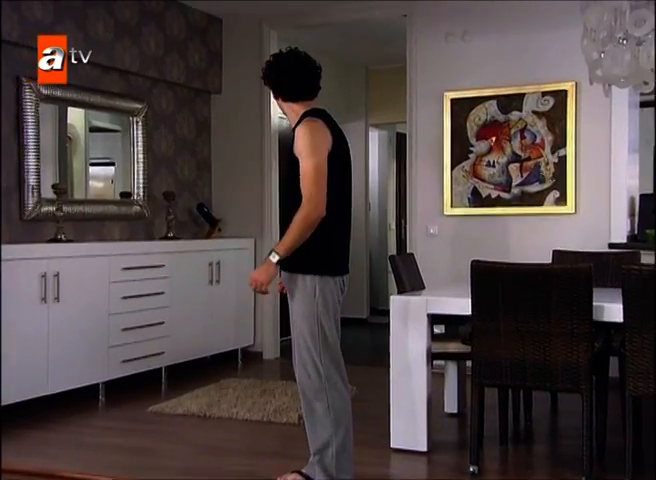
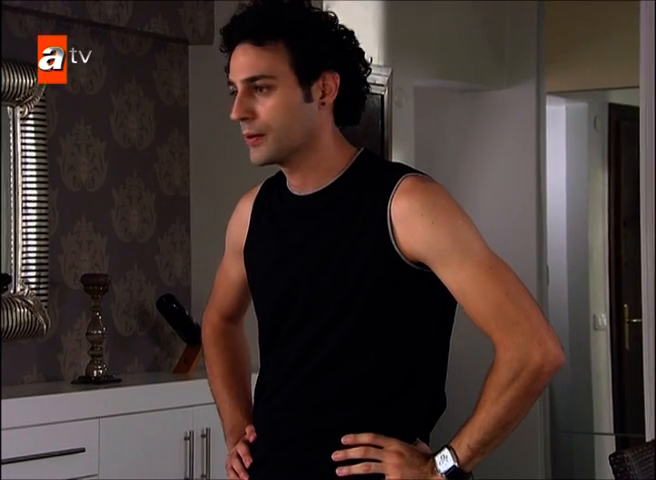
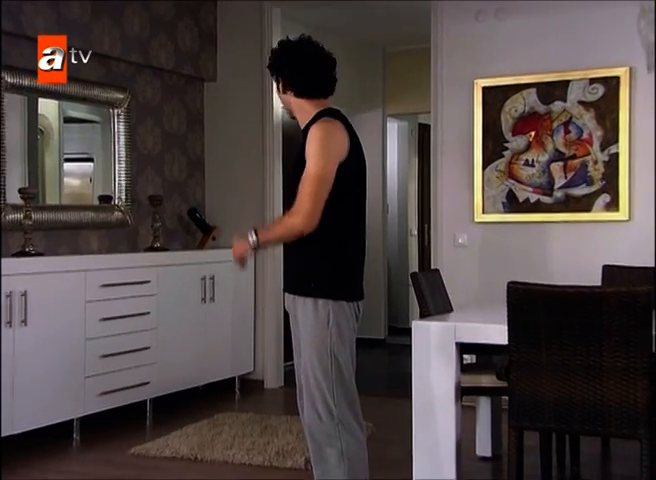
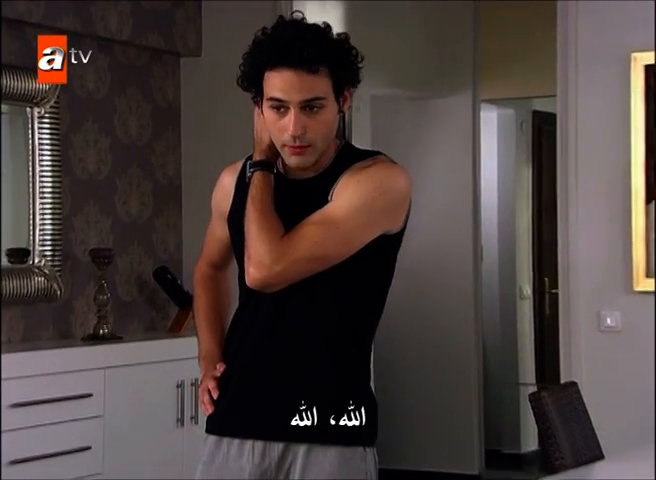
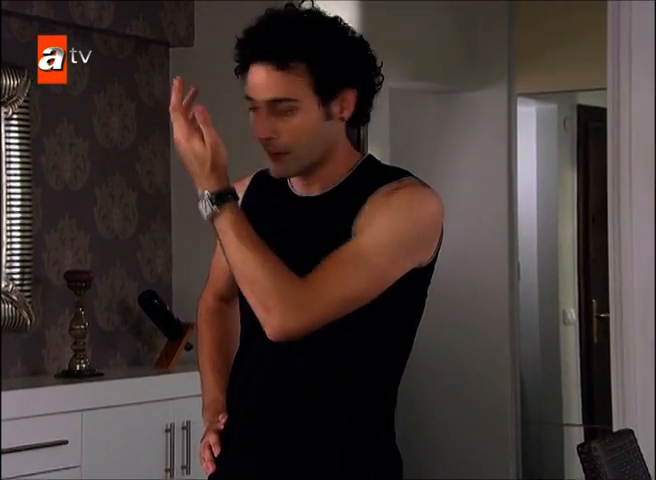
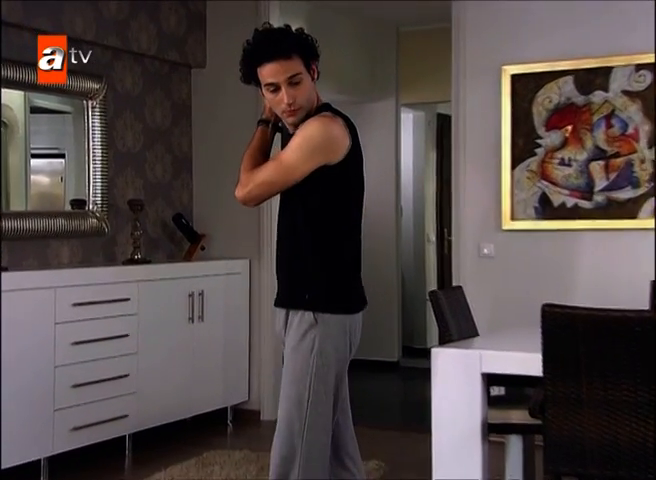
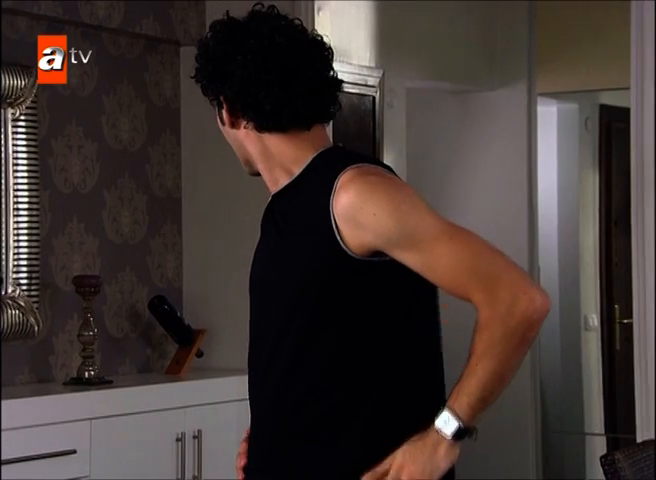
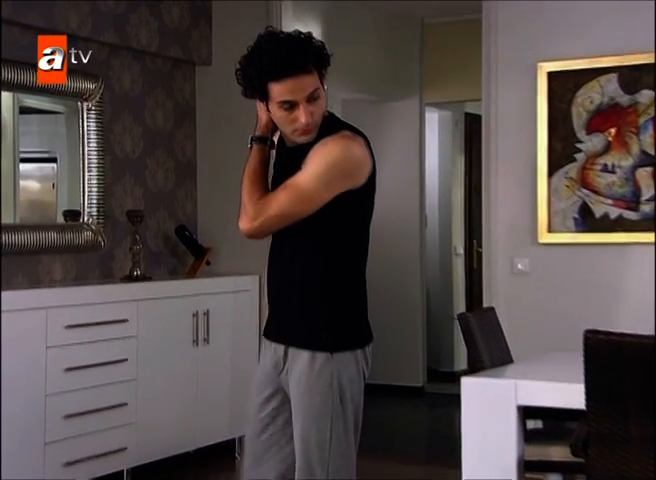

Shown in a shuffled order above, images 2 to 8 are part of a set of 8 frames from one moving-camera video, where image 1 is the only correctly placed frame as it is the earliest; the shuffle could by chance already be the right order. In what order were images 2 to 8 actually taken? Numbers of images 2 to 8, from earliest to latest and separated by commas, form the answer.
3, 6, 8, 4, 5, 7, 2
